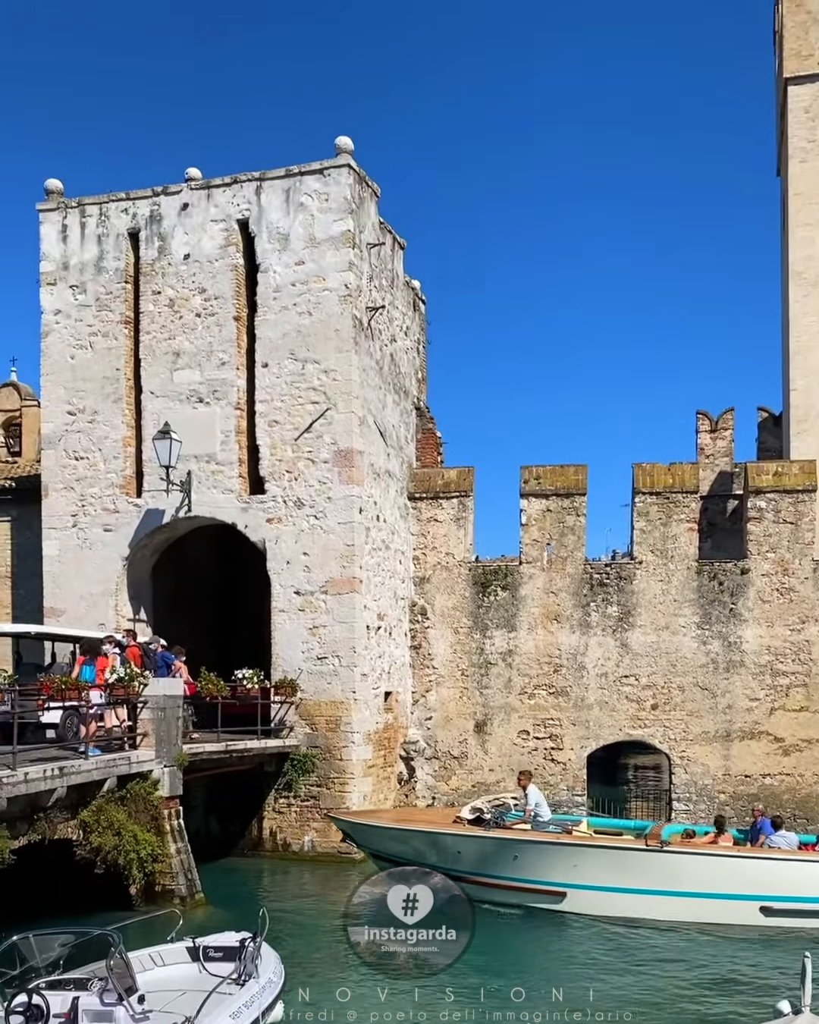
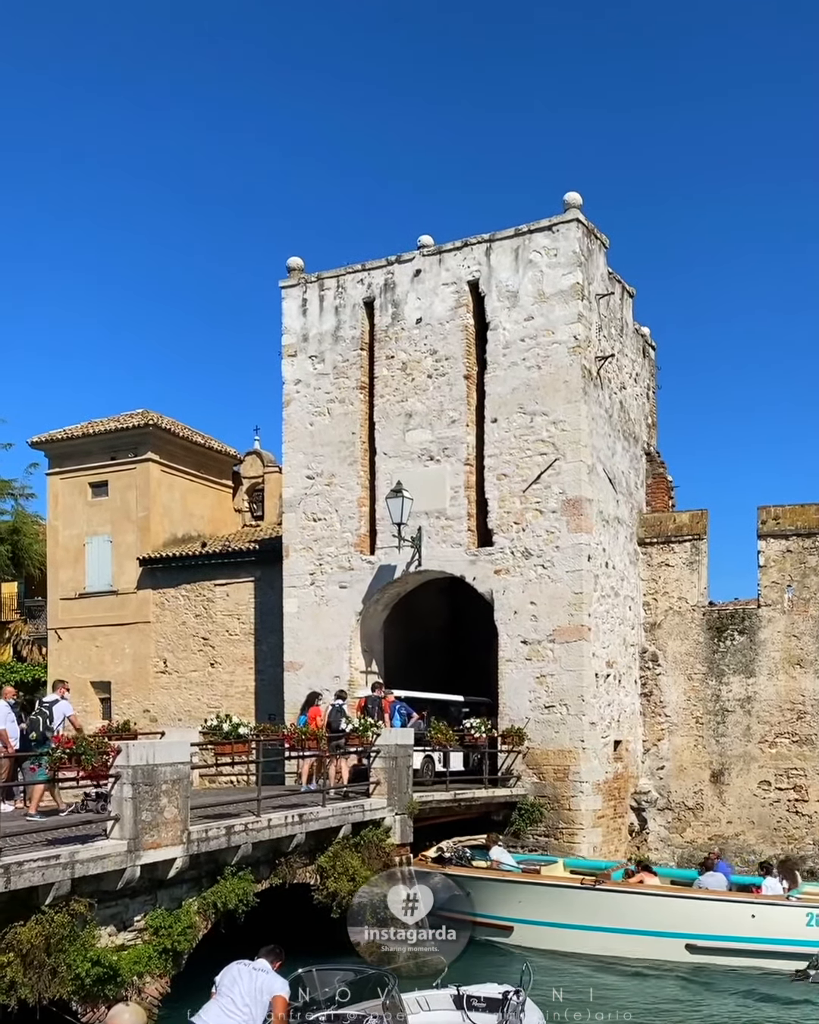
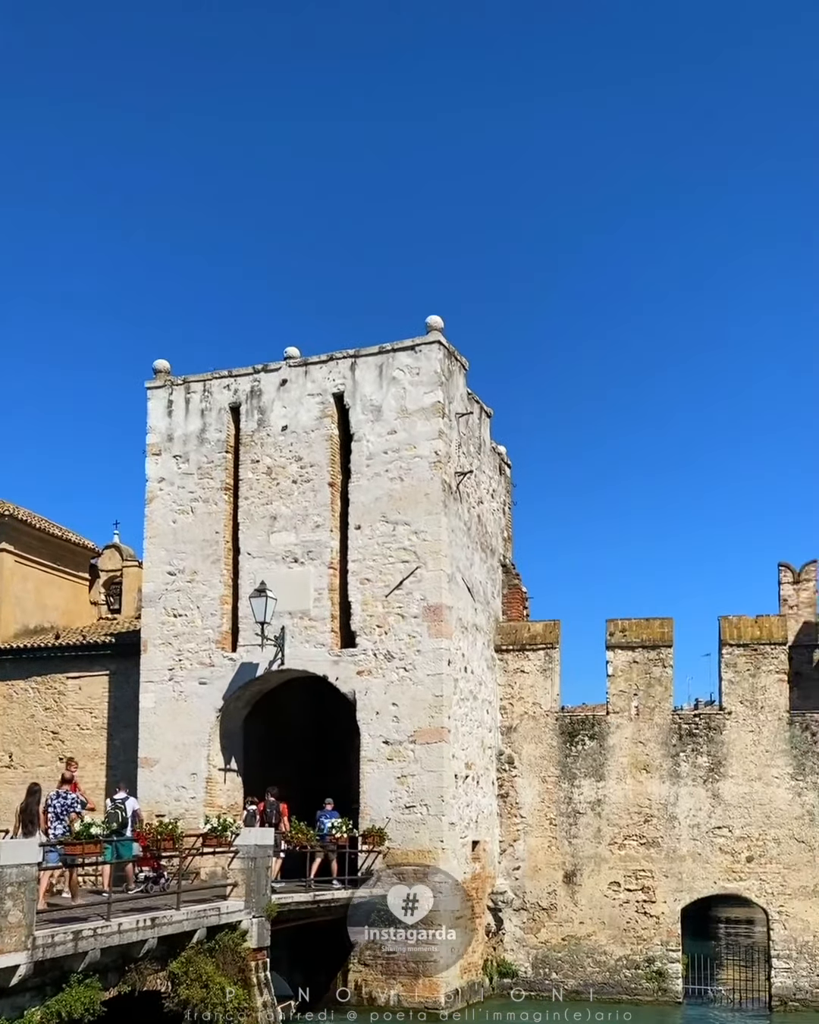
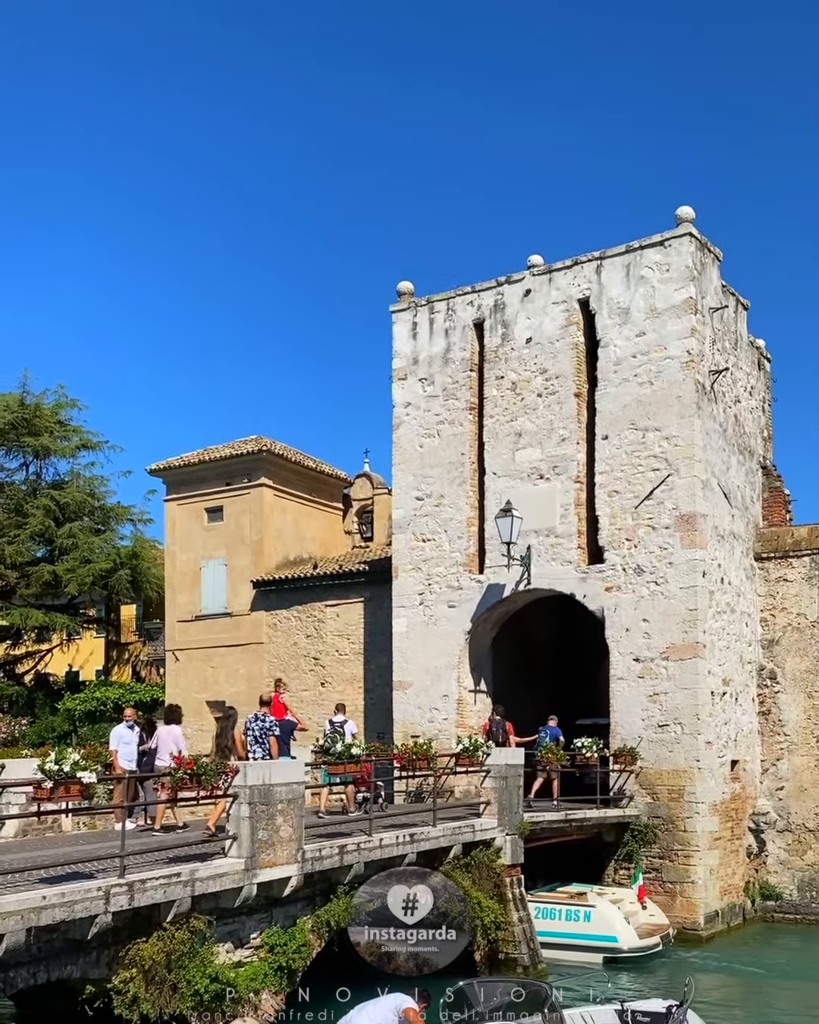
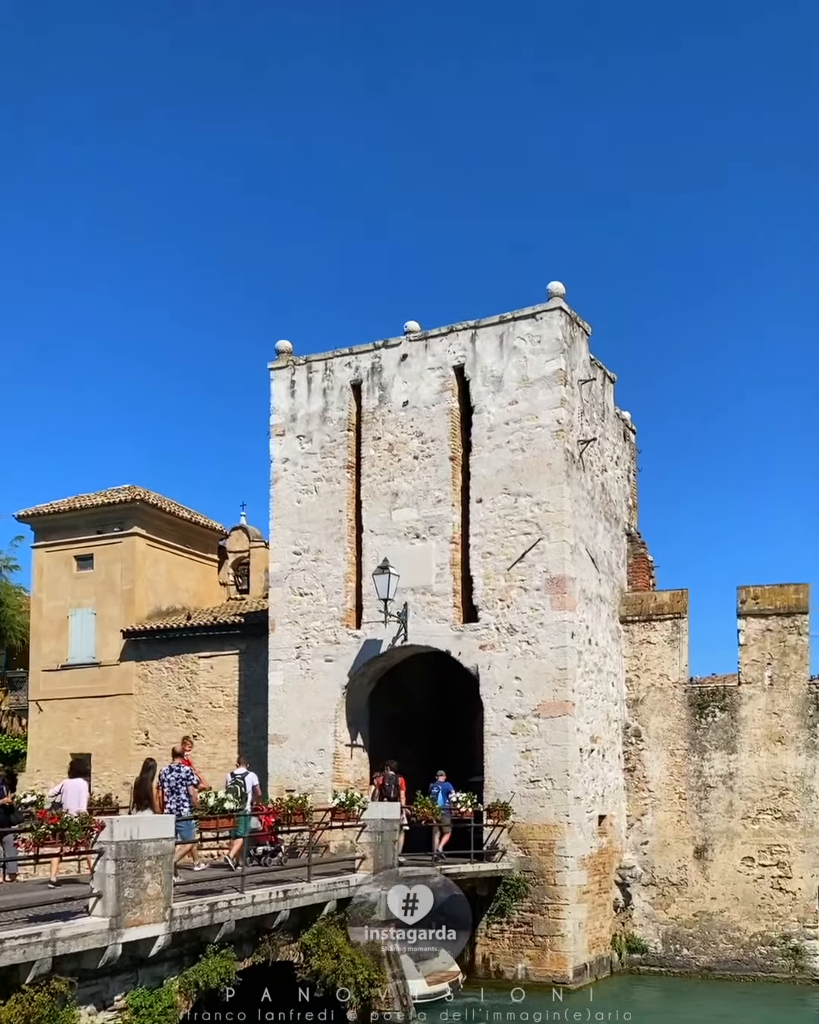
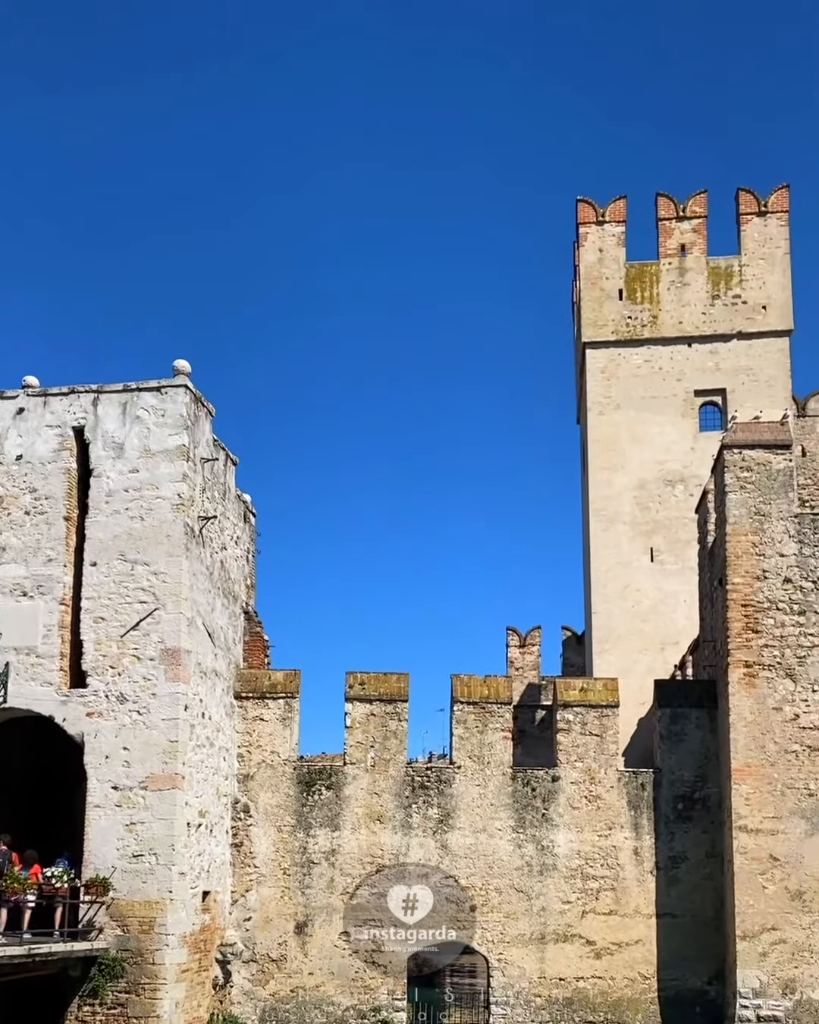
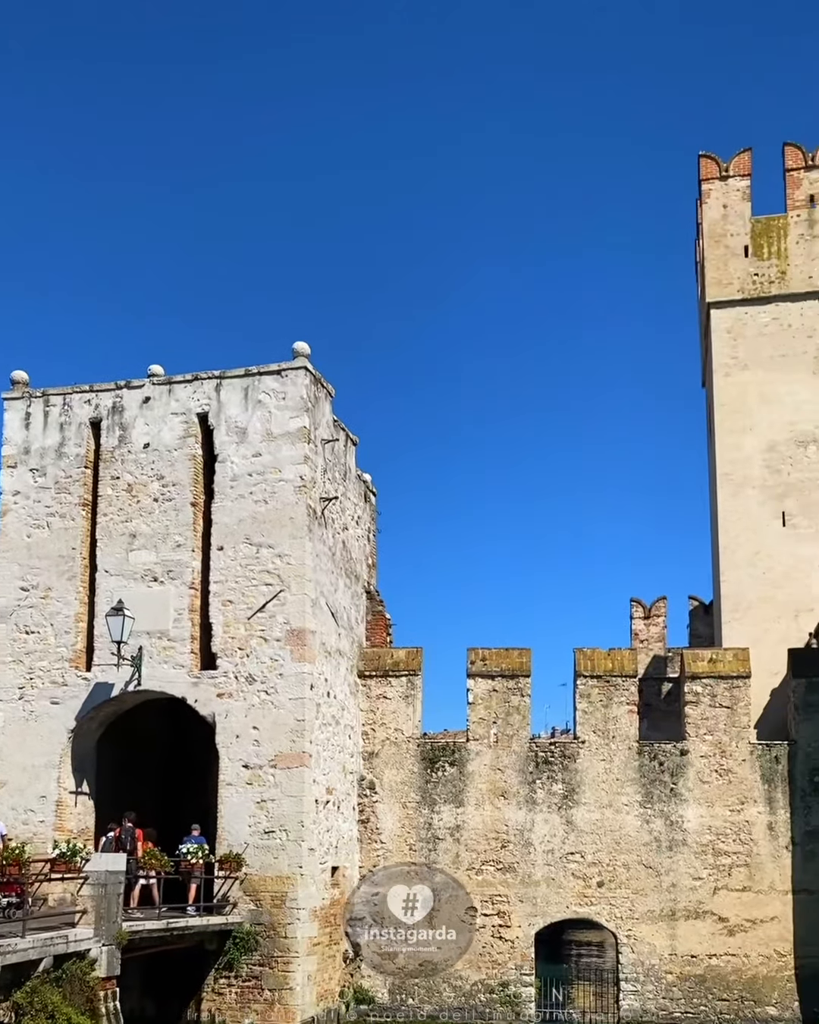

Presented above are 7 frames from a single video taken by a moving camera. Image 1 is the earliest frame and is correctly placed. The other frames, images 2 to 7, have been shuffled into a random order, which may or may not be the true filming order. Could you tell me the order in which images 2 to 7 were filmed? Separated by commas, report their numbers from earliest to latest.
2, 4, 5, 3, 7, 6
